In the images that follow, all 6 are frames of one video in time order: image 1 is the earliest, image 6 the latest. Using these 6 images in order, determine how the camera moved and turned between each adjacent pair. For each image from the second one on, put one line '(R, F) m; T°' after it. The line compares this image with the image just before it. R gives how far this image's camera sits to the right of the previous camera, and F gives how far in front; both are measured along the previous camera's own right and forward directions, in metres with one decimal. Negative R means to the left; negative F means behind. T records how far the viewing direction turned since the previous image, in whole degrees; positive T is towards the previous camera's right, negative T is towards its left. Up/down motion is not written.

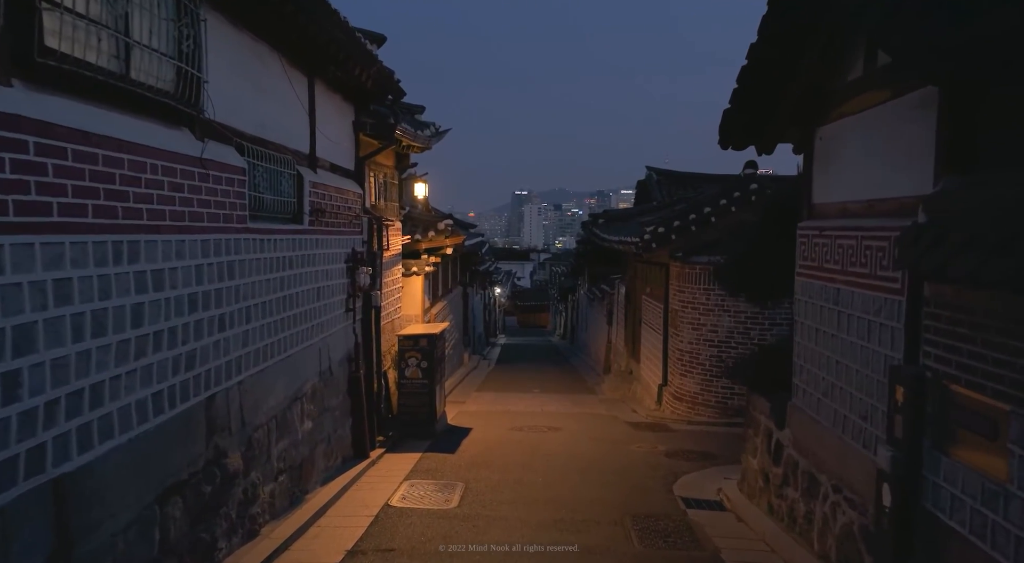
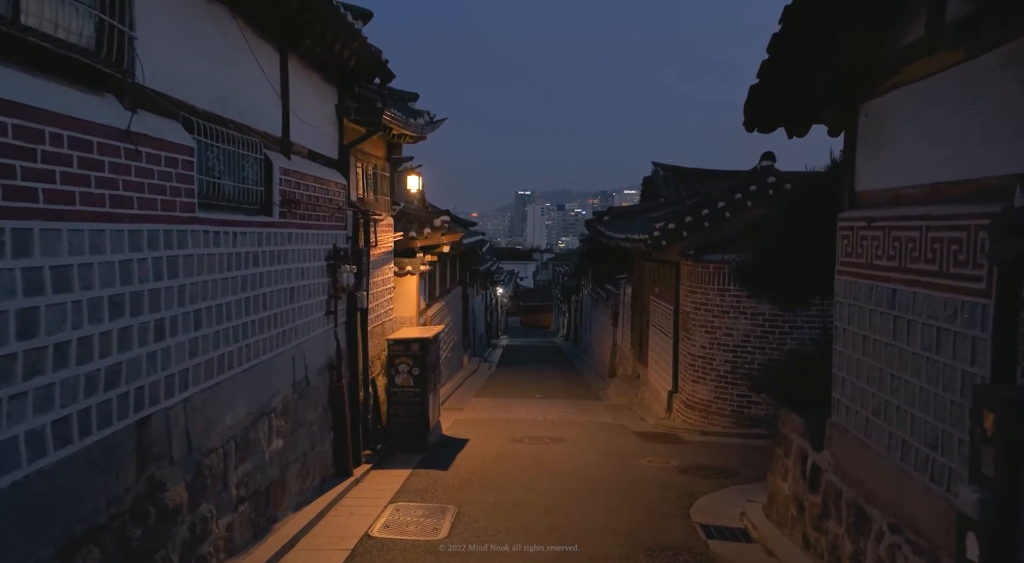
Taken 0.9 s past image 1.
(+0.1, +1.3) m; 0°
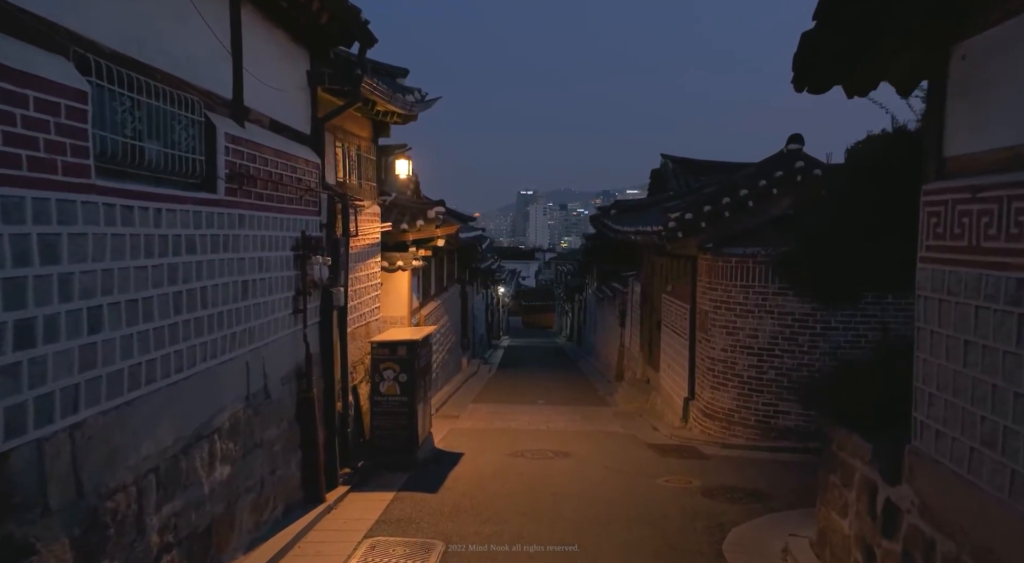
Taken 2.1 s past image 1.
(0.0, +1.7) m; 0°
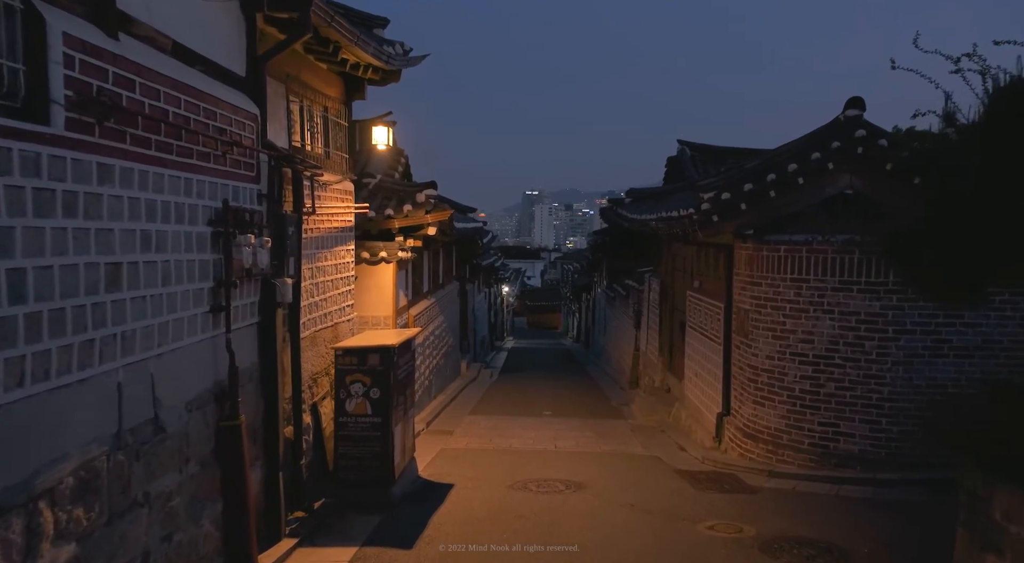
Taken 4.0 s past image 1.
(+0.1, +2.7) m; 0°
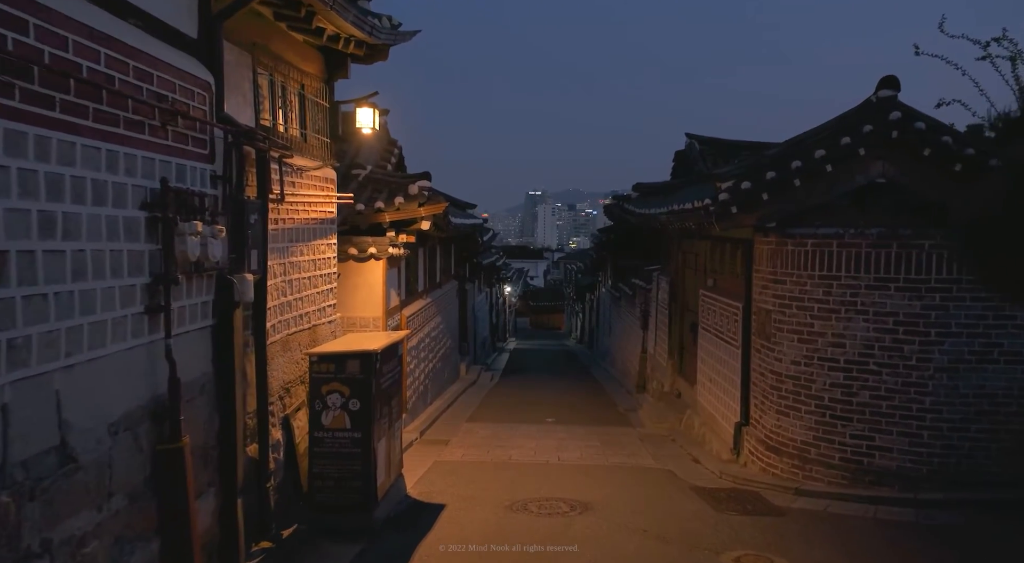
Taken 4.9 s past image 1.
(+0.1, +1.2) m; 0°
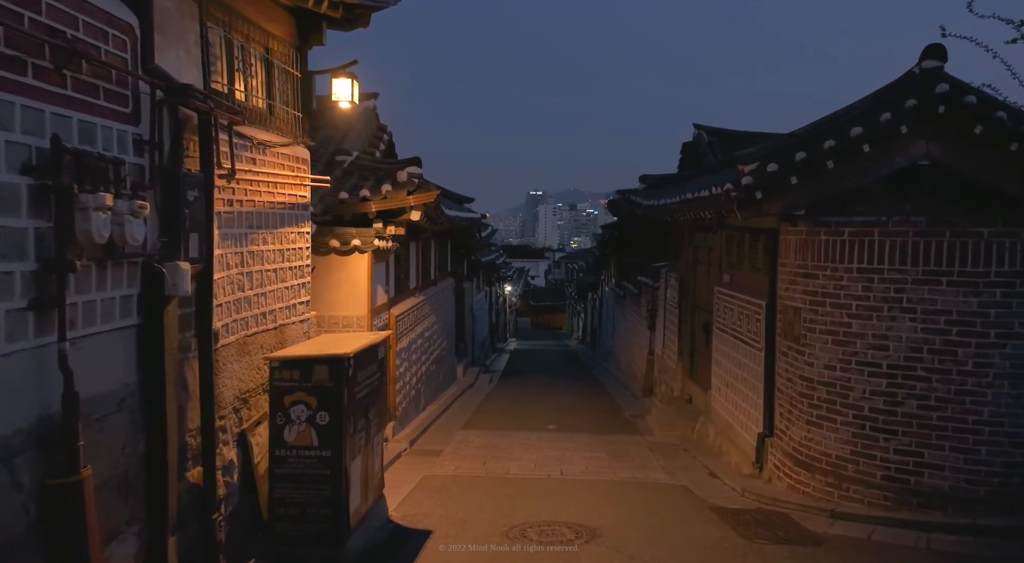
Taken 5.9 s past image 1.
(0.0, +1.4) m; 0°
